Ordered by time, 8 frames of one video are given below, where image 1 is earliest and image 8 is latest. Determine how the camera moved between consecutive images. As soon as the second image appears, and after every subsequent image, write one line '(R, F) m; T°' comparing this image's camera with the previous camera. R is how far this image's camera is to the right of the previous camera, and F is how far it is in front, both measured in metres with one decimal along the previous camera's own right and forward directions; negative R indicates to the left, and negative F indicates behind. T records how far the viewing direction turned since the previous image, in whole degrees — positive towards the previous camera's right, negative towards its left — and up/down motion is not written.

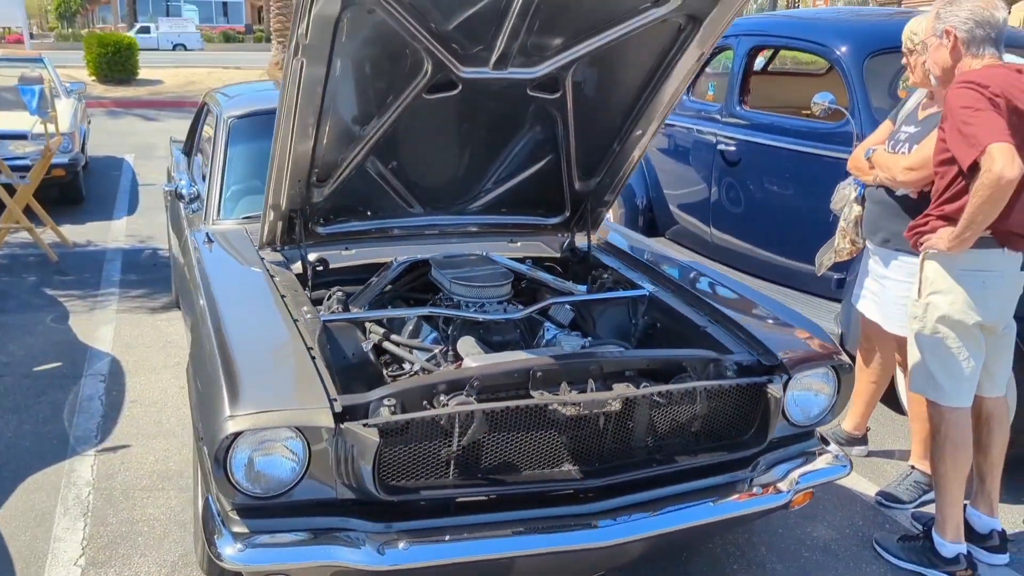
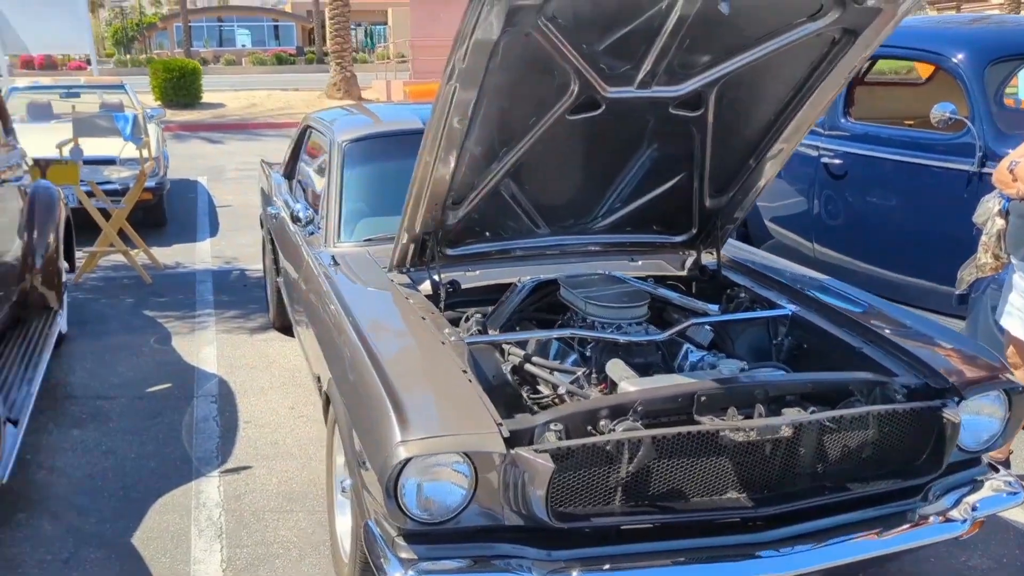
(-0.4, 0.0) m; -3°
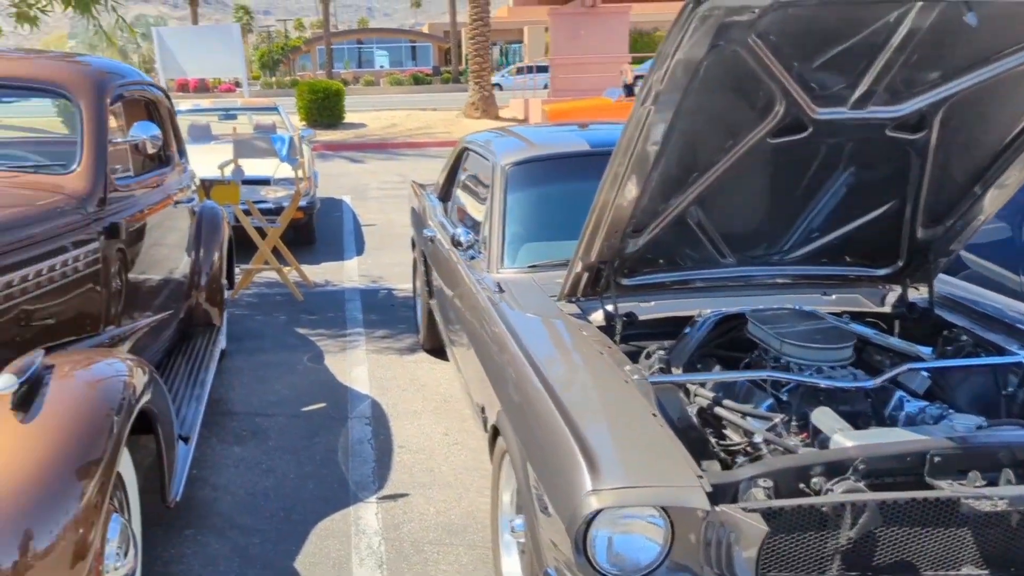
(-0.2, +0.2) m; -8°
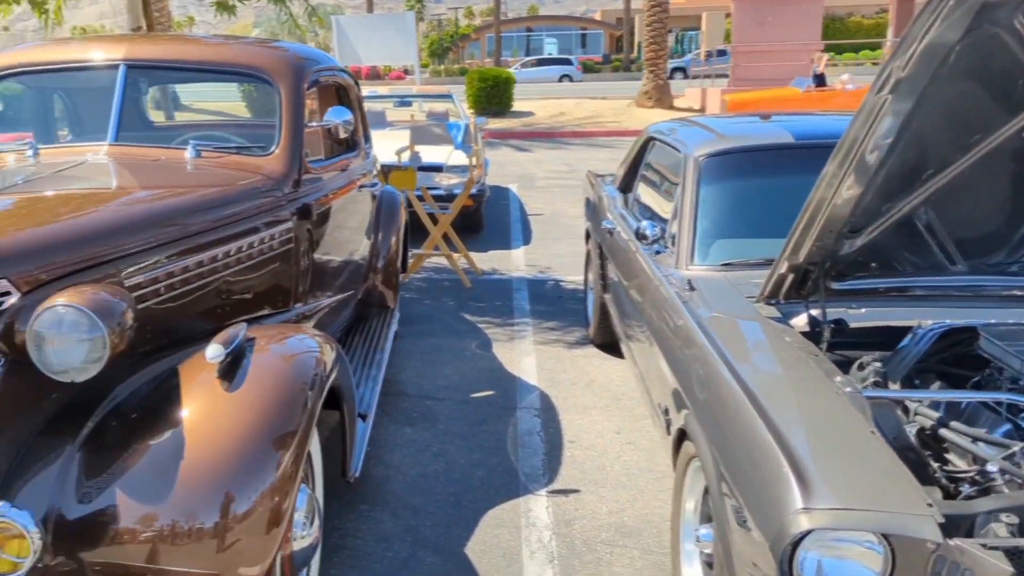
(-0.2, +0.1) m; -10°
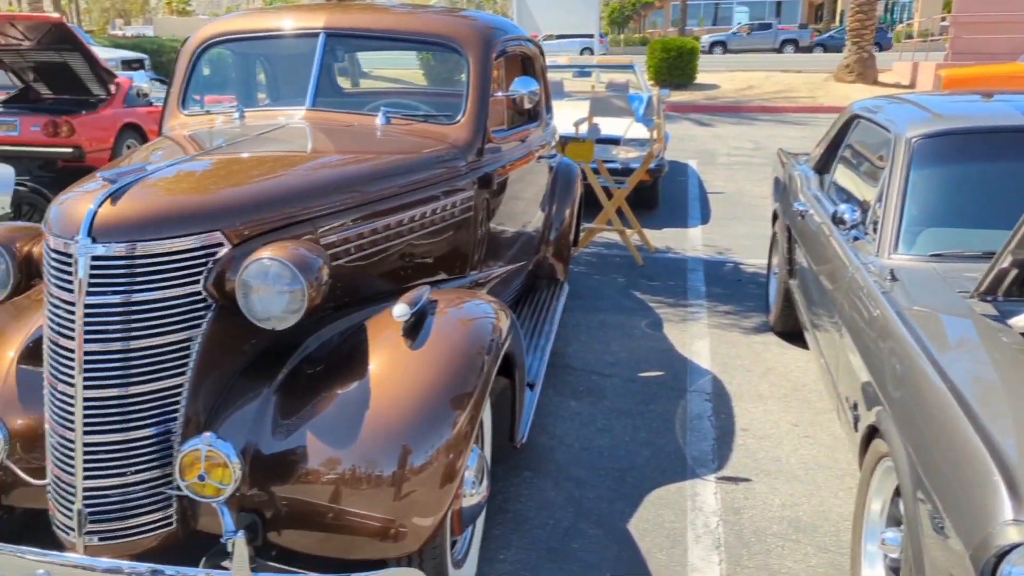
(-0.1, 0.0) m; -11°
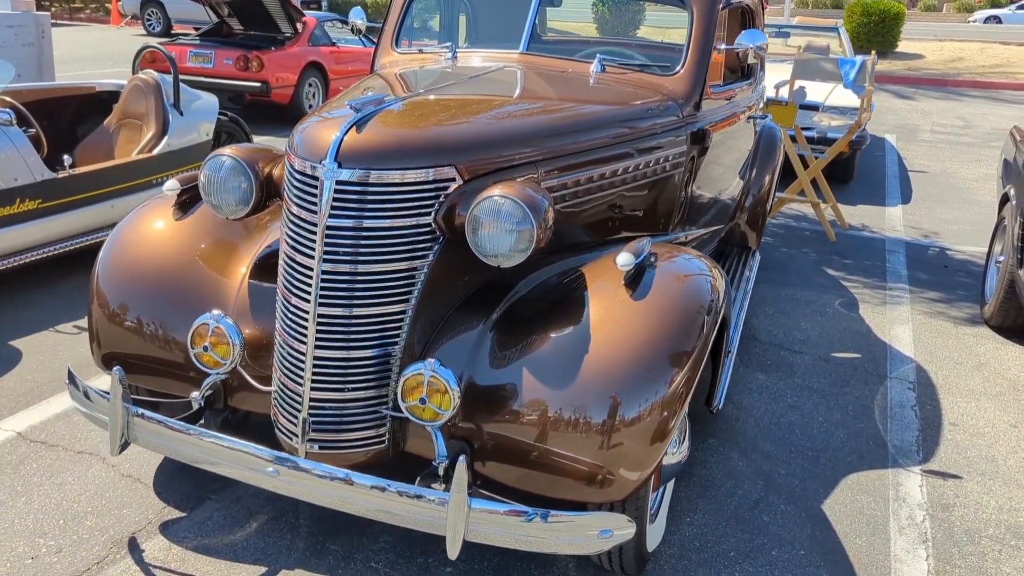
(-0.2, 0.0) m; -11°
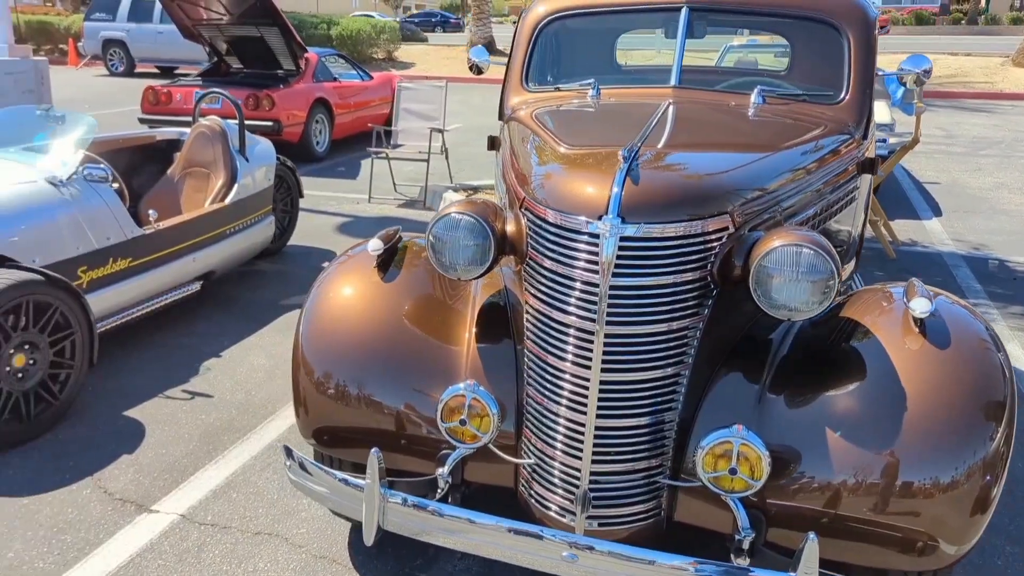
(-0.9, +0.2) m; +3°
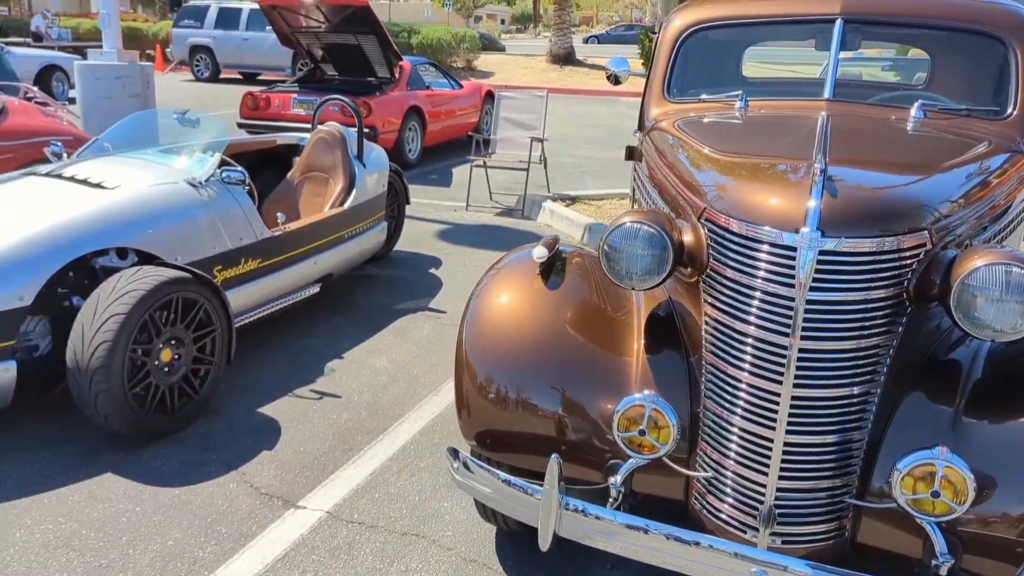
(-0.3, 0.0) m; -4°
